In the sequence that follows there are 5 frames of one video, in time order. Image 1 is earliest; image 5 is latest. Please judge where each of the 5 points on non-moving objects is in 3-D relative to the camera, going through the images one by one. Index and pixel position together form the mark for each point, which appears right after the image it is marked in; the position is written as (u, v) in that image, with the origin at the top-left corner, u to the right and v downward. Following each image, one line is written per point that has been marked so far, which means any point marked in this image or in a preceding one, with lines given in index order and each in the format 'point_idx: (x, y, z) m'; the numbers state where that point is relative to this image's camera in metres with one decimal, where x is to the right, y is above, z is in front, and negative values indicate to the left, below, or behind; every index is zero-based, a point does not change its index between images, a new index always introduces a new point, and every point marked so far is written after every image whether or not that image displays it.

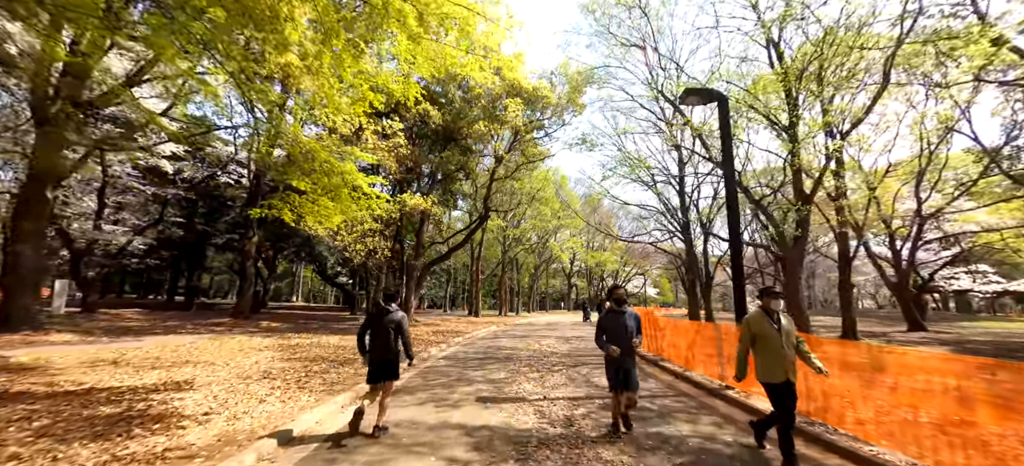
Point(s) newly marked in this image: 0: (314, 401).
0: (-2.5, -2.1, +4.9) m
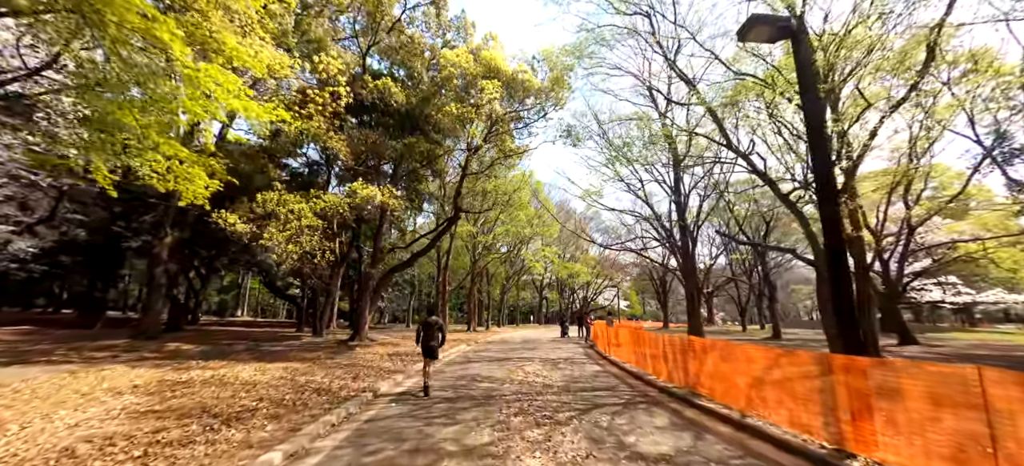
0: (-2.5, -1.8, +2.3) m
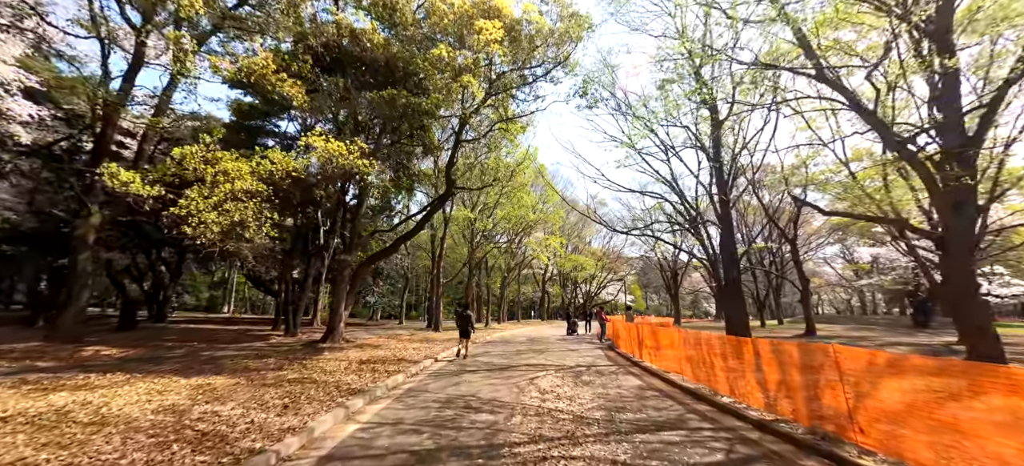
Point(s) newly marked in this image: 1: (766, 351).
0: (-2.3, -1.3, -0.2) m
1: (+3.3, -1.5, +5.0) m
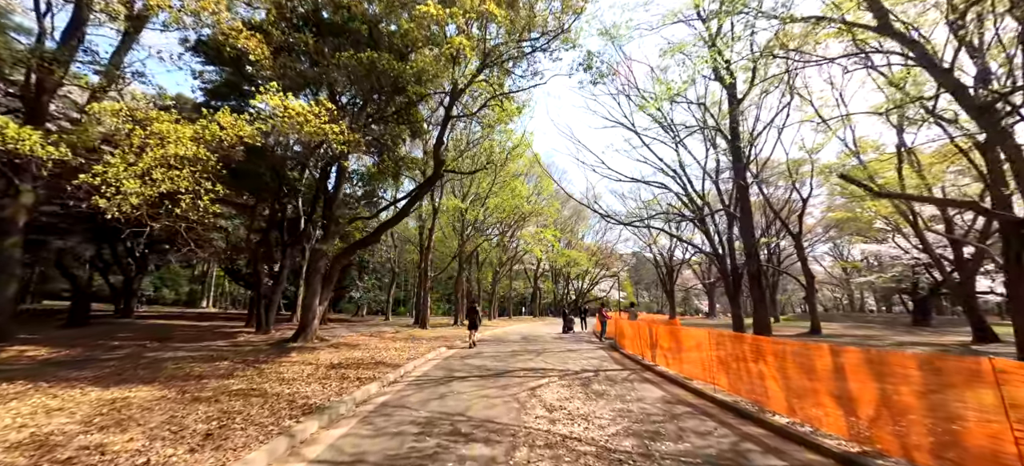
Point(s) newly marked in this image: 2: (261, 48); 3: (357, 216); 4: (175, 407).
0: (-2.2, -1.0, -1.5) m
1: (+3.3, -1.3, +3.8) m
2: (-5.8, +4.2, +9.0) m
3: (-6.1, +0.6, +15.2) m
4: (-4.0, -2.1, +4.7) m
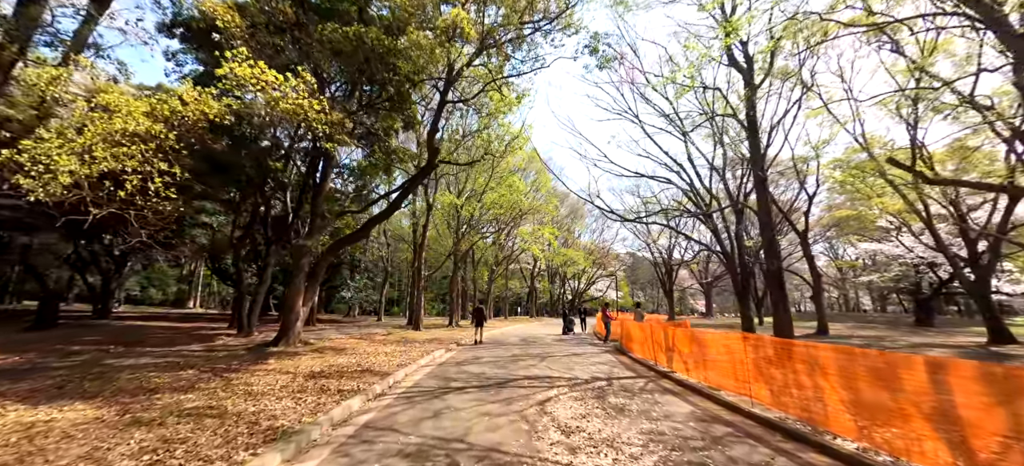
0: (-2.0, -0.9, -2.4) m
1: (+3.4, -1.1, +3.0) m
2: (-5.8, +4.3, +8.1) m
3: (-6.1, +0.8, +14.3) m
4: (-3.9, -1.9, +3.8) m
